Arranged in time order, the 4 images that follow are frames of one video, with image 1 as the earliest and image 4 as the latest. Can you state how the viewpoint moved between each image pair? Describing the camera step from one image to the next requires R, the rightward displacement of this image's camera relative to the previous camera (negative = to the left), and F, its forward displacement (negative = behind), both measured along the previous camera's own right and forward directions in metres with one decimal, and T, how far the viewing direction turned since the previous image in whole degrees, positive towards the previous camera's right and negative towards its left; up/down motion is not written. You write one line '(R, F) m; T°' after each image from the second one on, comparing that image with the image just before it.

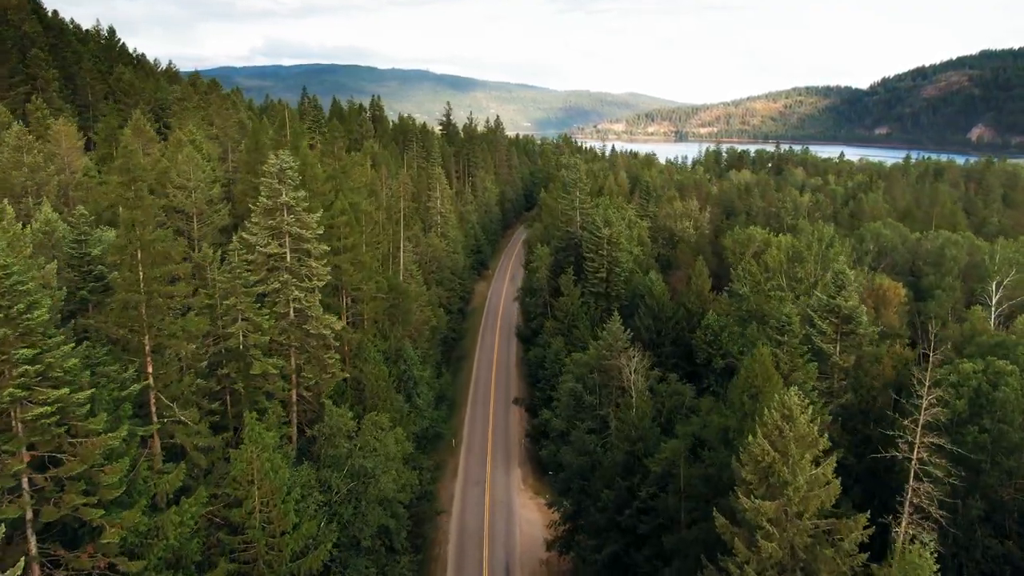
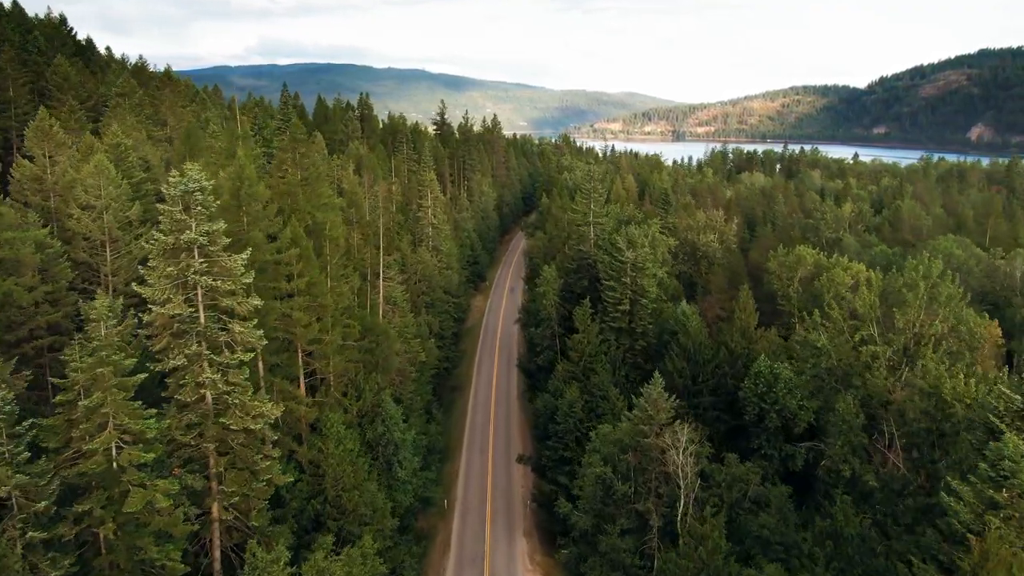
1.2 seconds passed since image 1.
(-0.6, +10.7) m; 0°
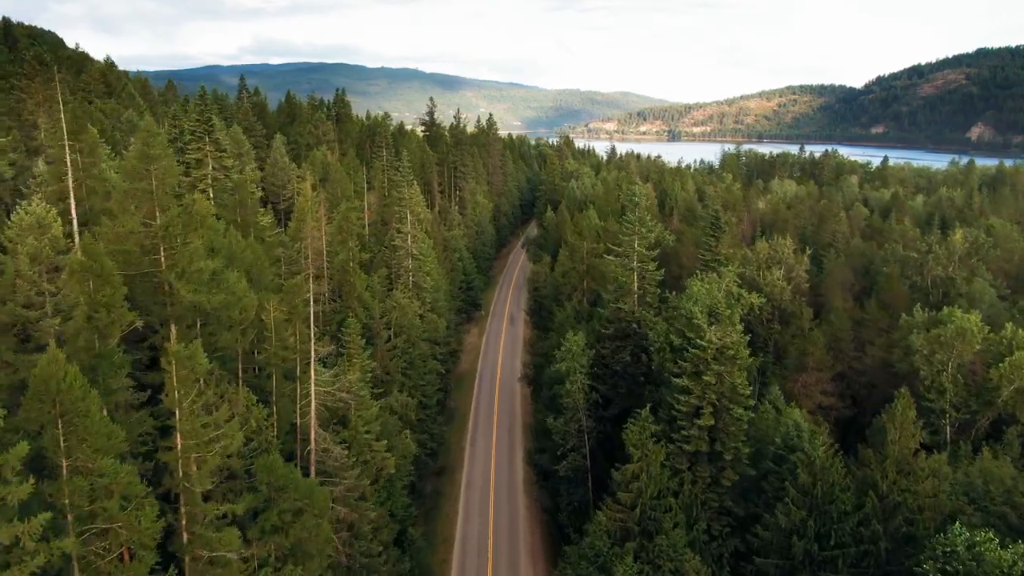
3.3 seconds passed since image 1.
(-0.9, +18.8) m; 0°
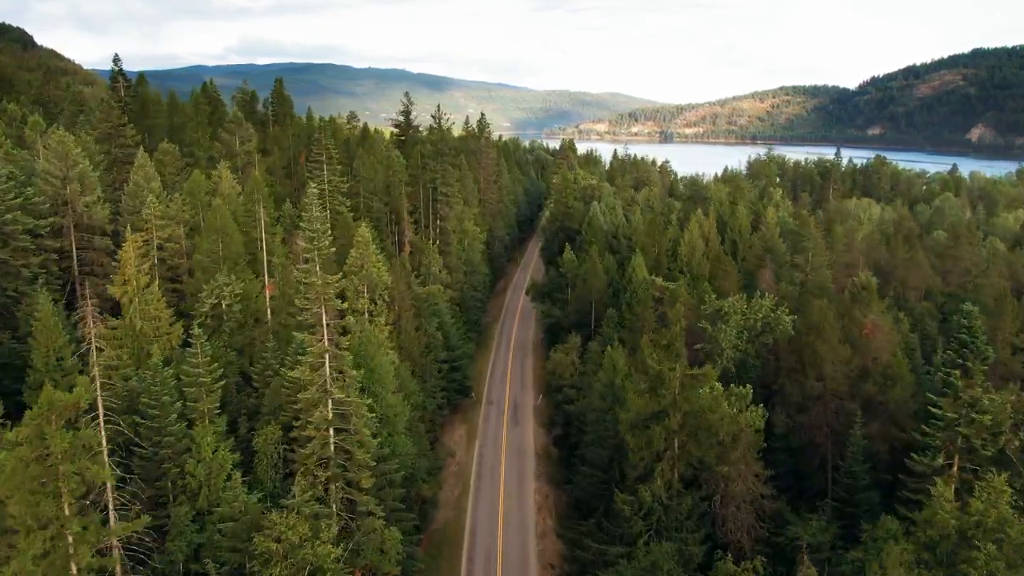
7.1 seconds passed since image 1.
(-1.6, +32.9) m; +1°
